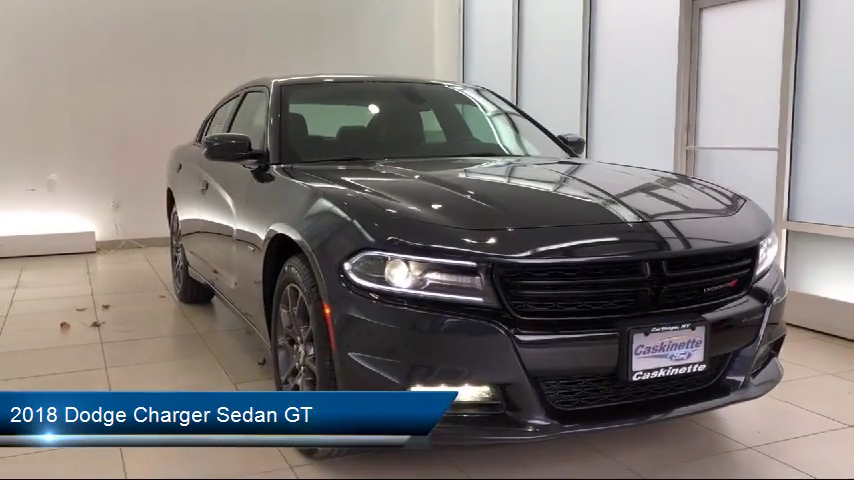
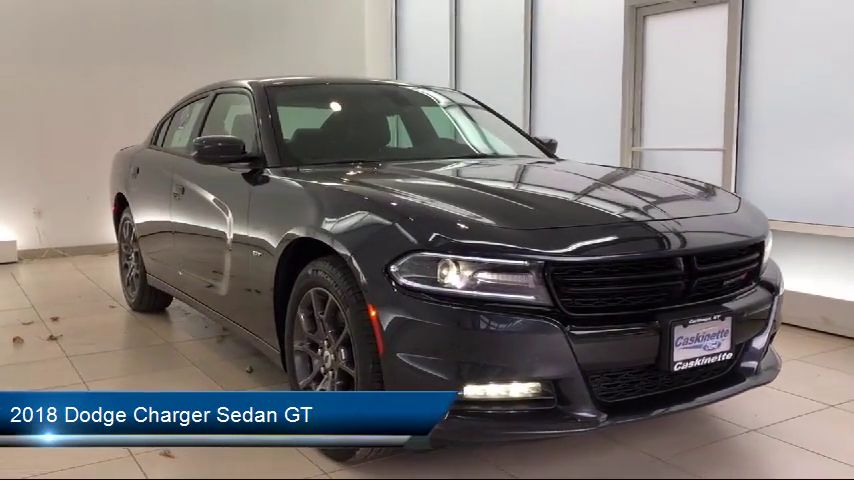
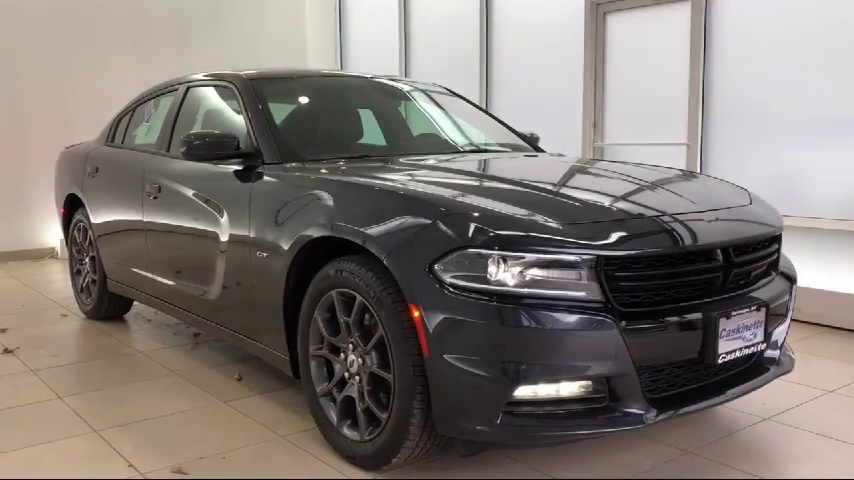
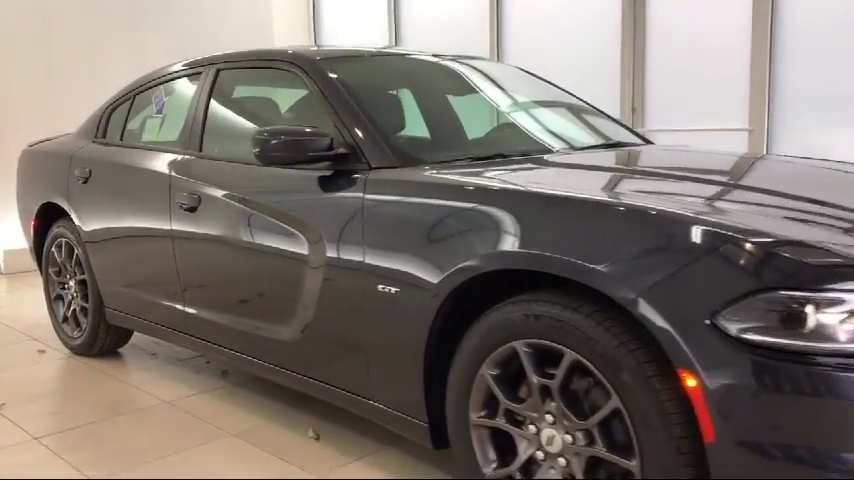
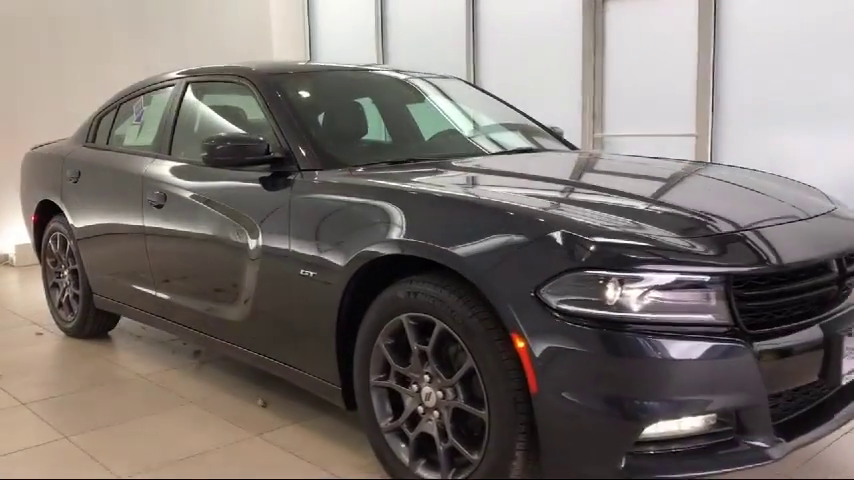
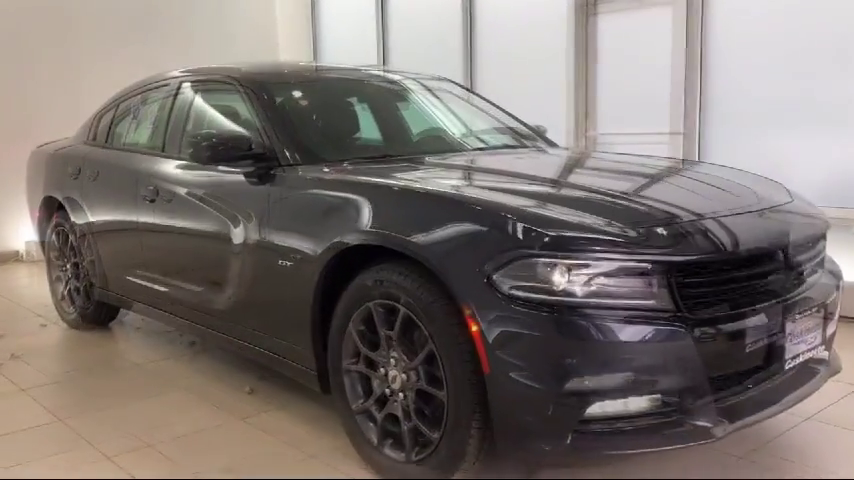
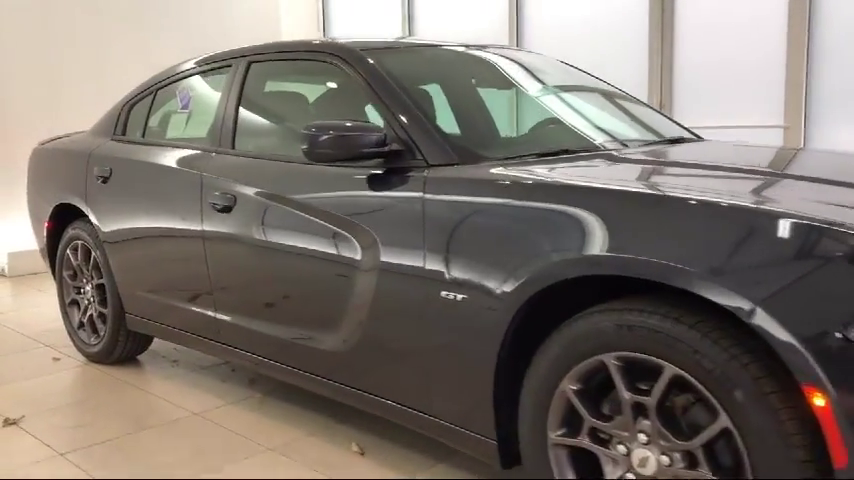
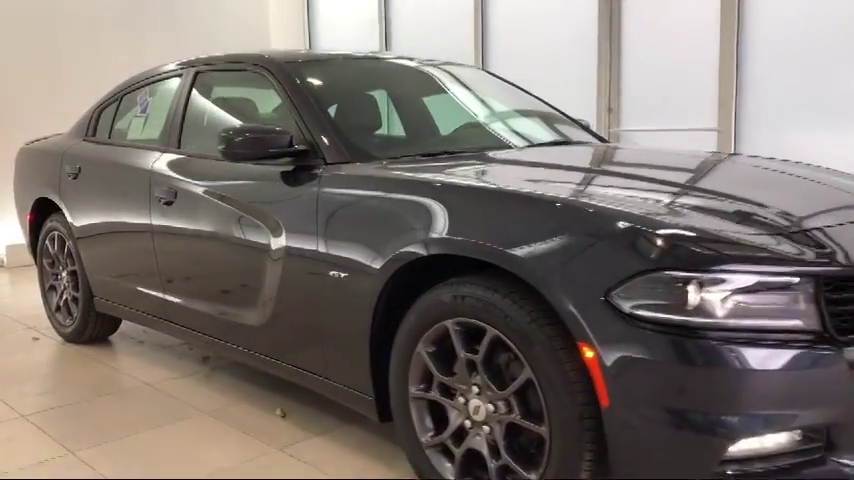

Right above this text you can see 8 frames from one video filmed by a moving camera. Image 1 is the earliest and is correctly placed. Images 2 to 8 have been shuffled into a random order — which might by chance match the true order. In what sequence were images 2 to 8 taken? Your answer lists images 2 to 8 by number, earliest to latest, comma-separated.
2, 3, 6, 5, 8, 4, 7
